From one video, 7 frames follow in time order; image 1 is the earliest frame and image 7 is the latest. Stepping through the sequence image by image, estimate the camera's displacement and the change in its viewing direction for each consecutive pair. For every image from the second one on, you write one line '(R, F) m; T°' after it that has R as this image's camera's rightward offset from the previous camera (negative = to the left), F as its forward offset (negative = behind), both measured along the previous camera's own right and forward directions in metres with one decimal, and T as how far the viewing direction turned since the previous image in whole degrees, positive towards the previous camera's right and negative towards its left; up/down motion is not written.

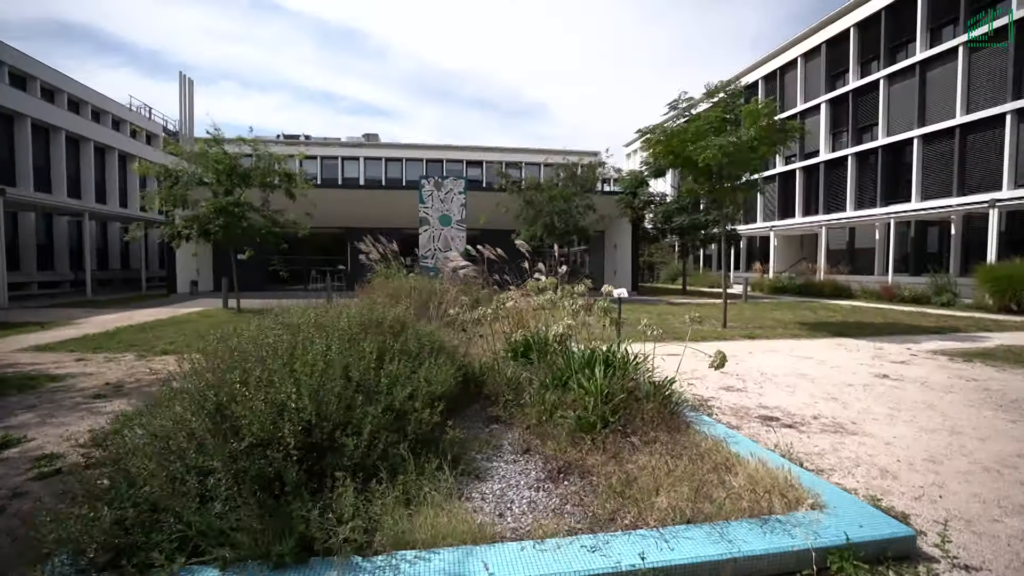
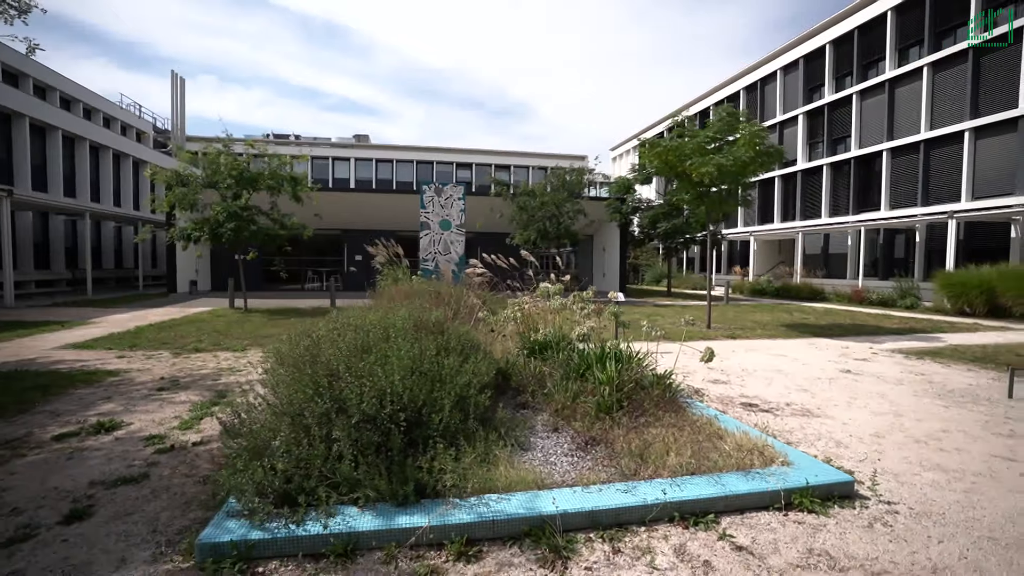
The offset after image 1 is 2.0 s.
(-0.4, -0.8) m; +2°
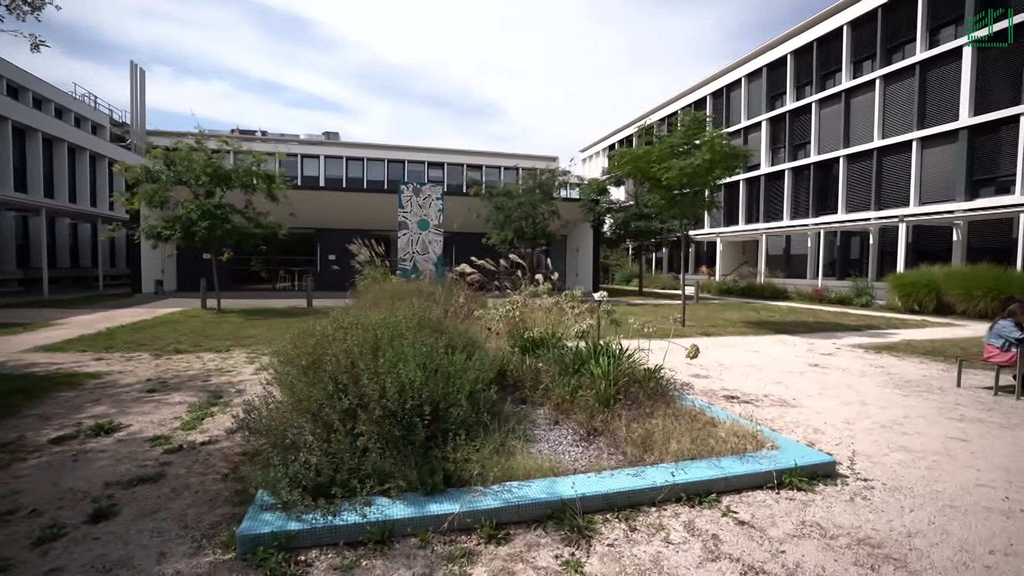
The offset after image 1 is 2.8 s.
(-0.3, -0.2) m; +4°
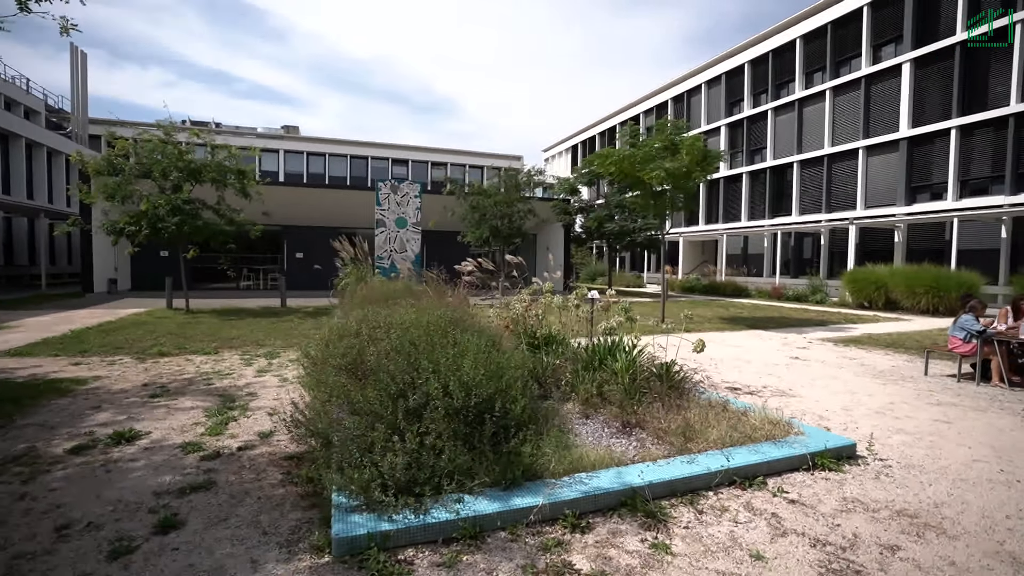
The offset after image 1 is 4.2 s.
(-0.8, -0.2) m; +6°
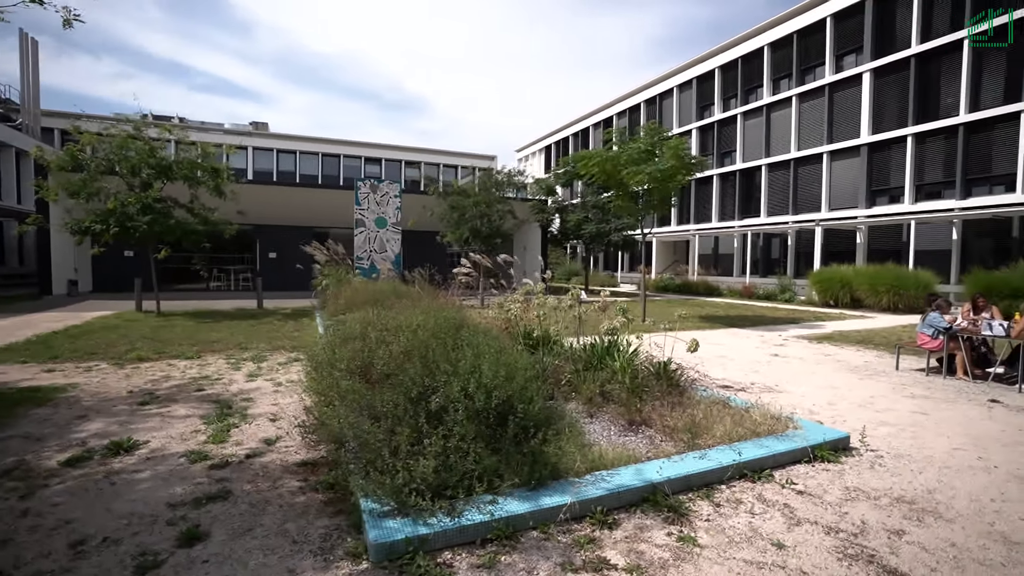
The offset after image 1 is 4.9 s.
(-0.4, -0.1) m; +4°
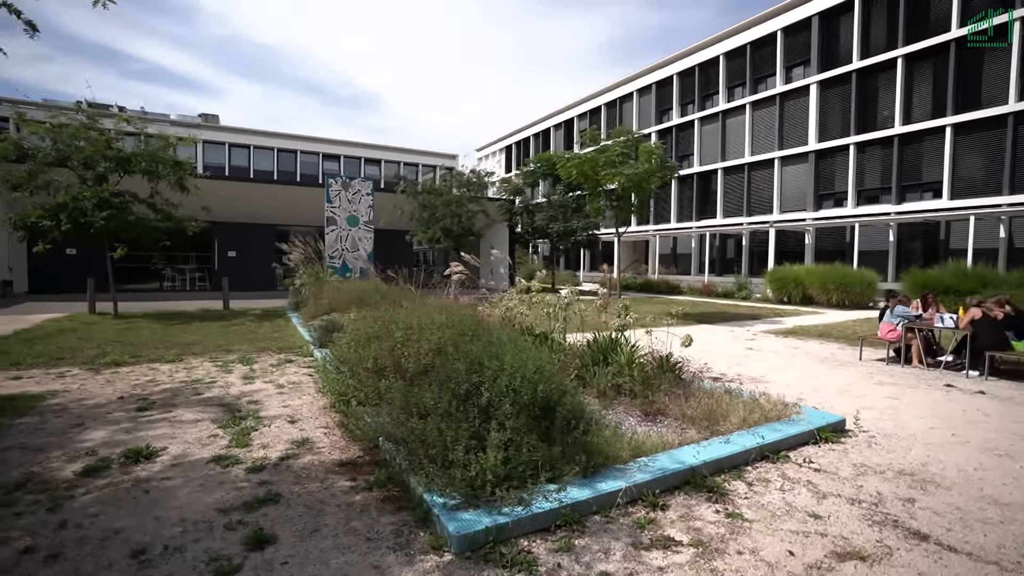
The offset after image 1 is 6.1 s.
(-0.7, -0.2) m; +6°
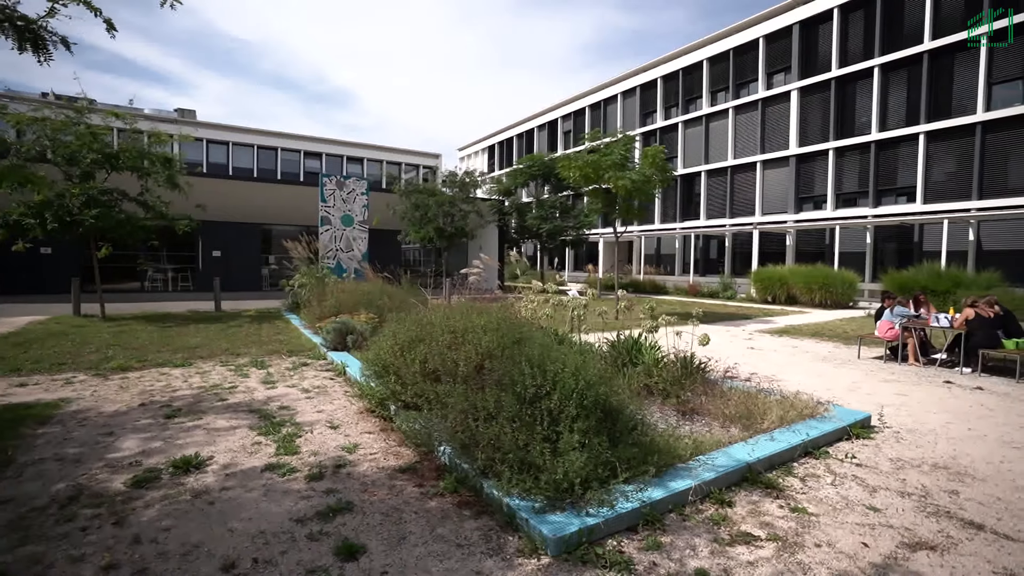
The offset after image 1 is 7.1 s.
(-0.7, -0.1) m; +3°
